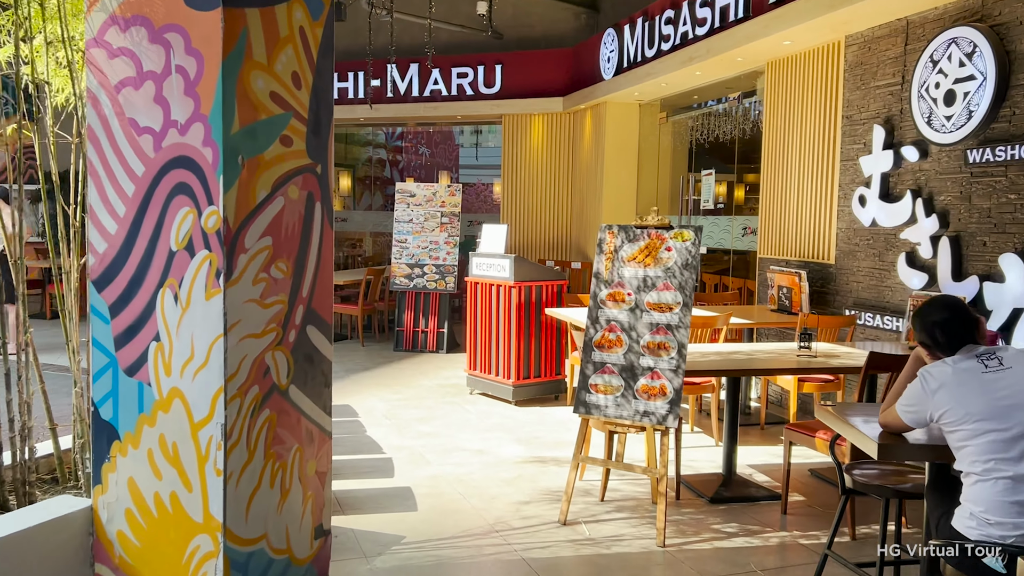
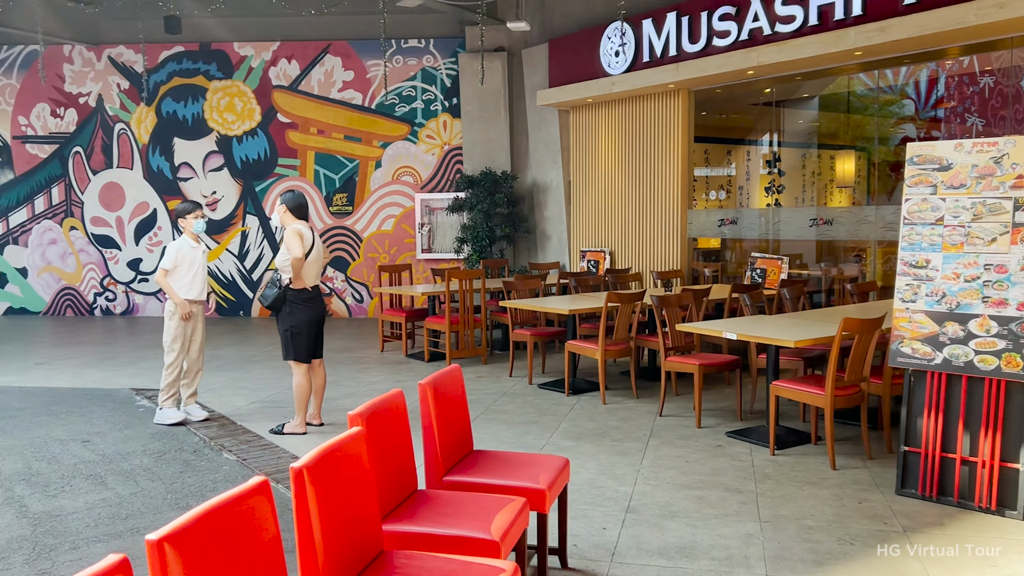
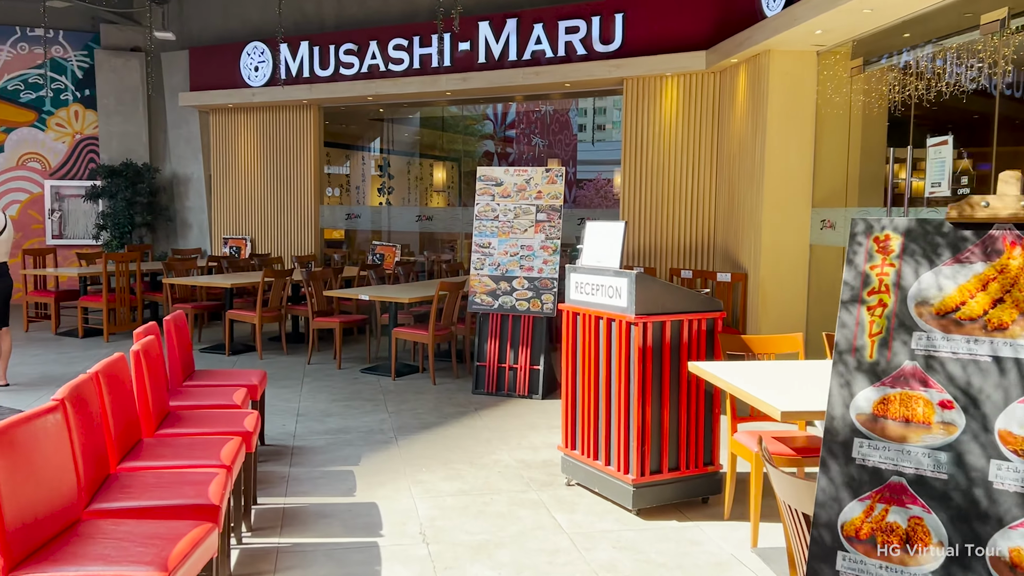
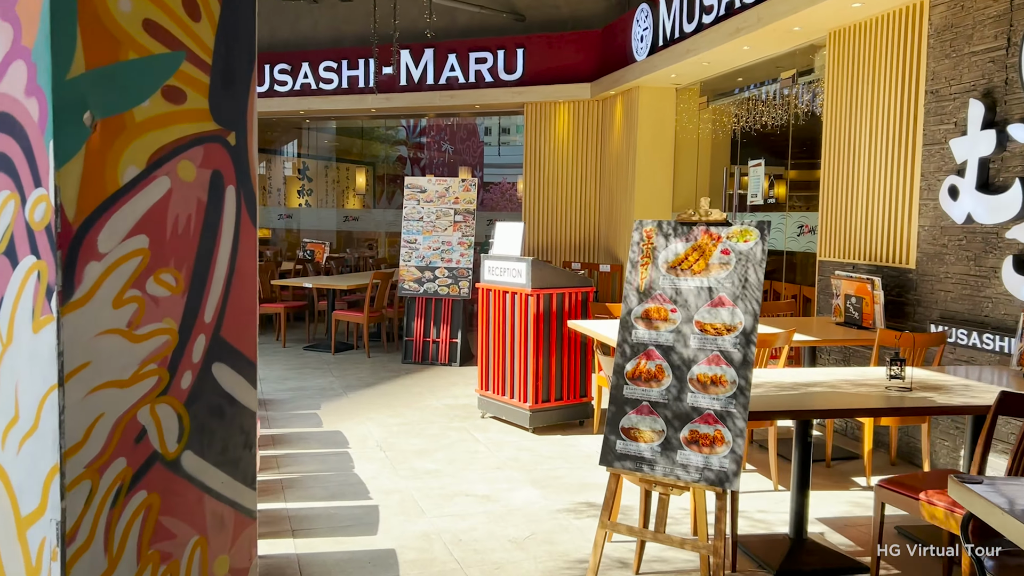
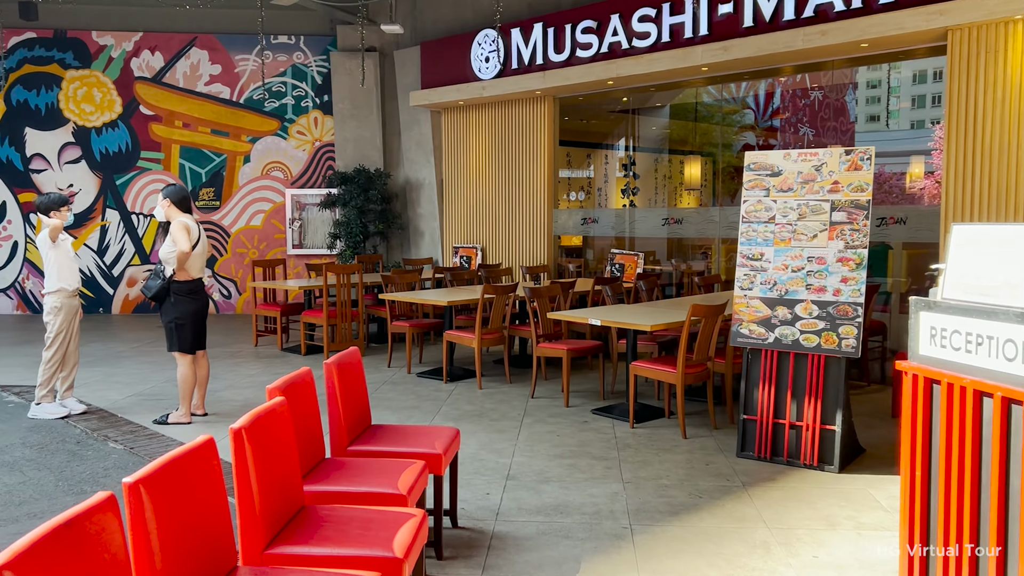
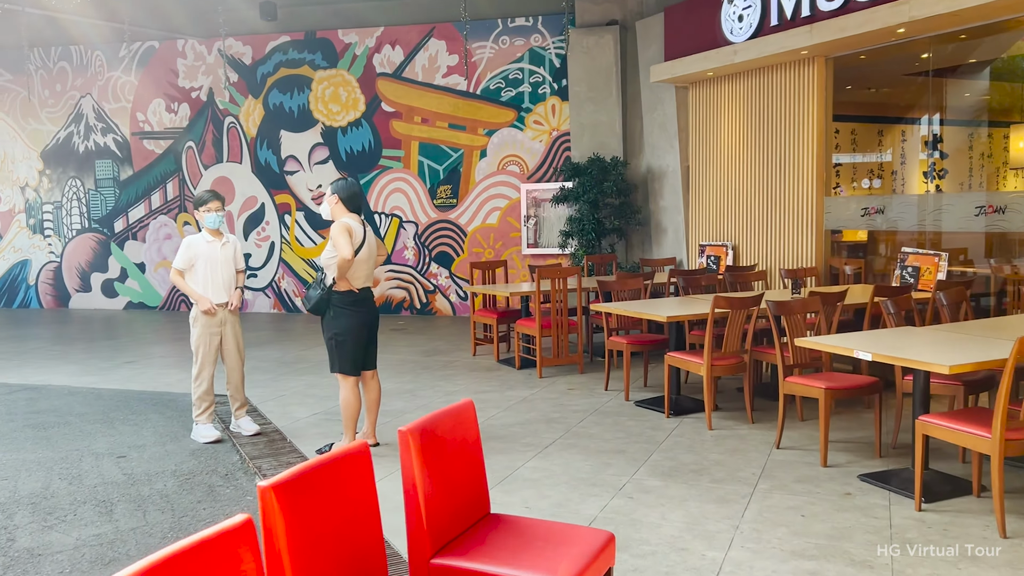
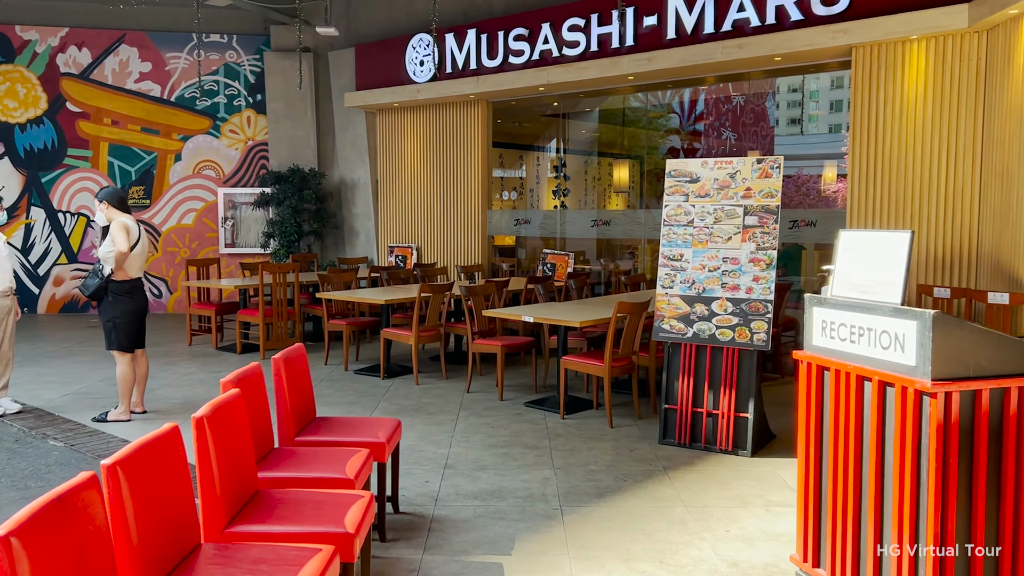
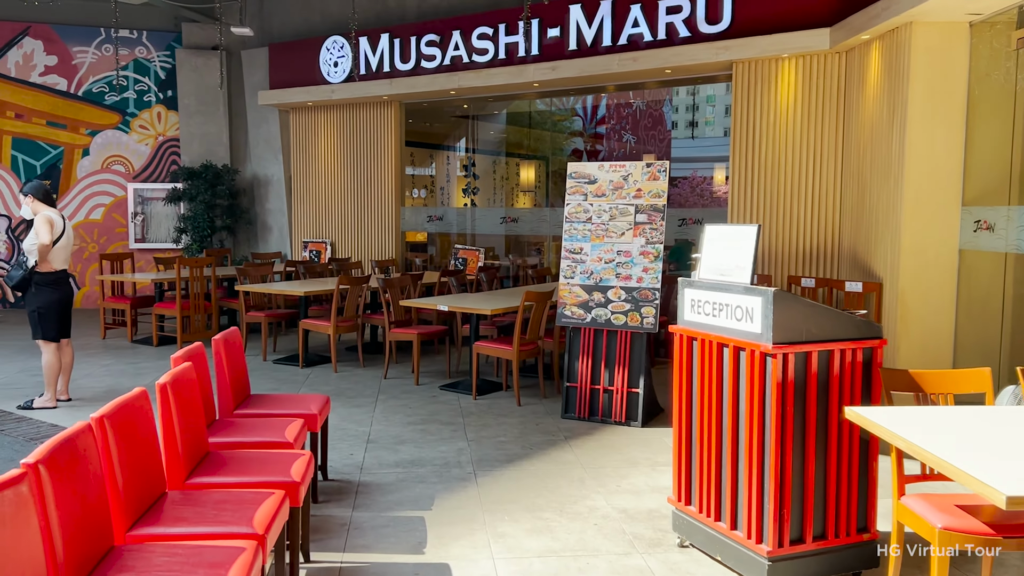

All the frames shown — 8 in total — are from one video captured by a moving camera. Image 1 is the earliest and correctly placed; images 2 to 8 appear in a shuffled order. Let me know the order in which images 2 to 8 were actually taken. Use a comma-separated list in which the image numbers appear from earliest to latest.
4, 3, 8, 7, 5, 2, 6
